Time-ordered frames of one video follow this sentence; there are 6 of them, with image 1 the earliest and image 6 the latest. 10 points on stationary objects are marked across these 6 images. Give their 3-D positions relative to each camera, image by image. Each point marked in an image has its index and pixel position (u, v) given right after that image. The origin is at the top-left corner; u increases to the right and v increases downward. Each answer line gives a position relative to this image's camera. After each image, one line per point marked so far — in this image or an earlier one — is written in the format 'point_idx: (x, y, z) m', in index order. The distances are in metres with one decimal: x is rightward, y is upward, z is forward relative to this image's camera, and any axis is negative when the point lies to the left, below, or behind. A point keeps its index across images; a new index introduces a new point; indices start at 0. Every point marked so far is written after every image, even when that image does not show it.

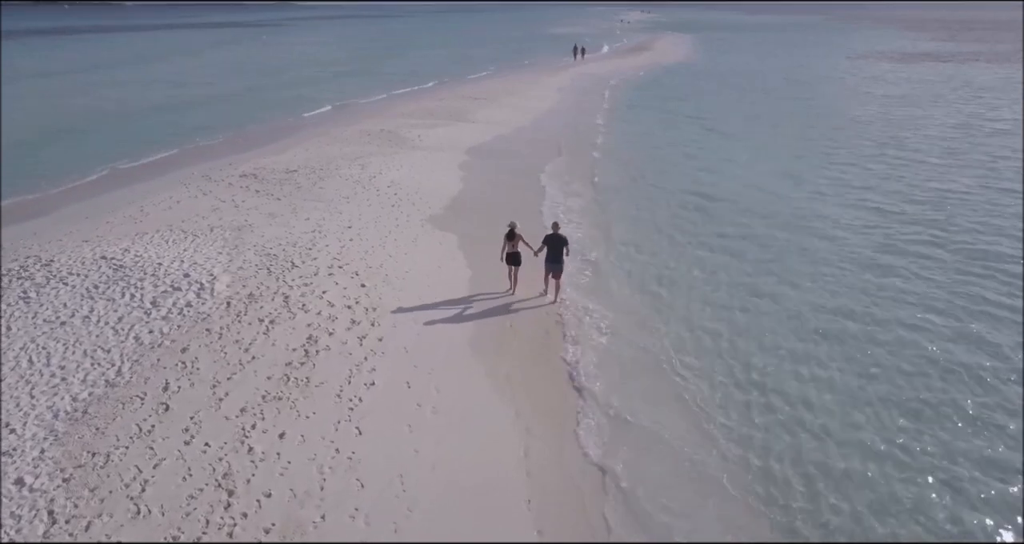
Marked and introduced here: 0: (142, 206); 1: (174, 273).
0: (-9.4, +1.7, +14.3) m
1: (-6.3, 0.0, +10.7) m
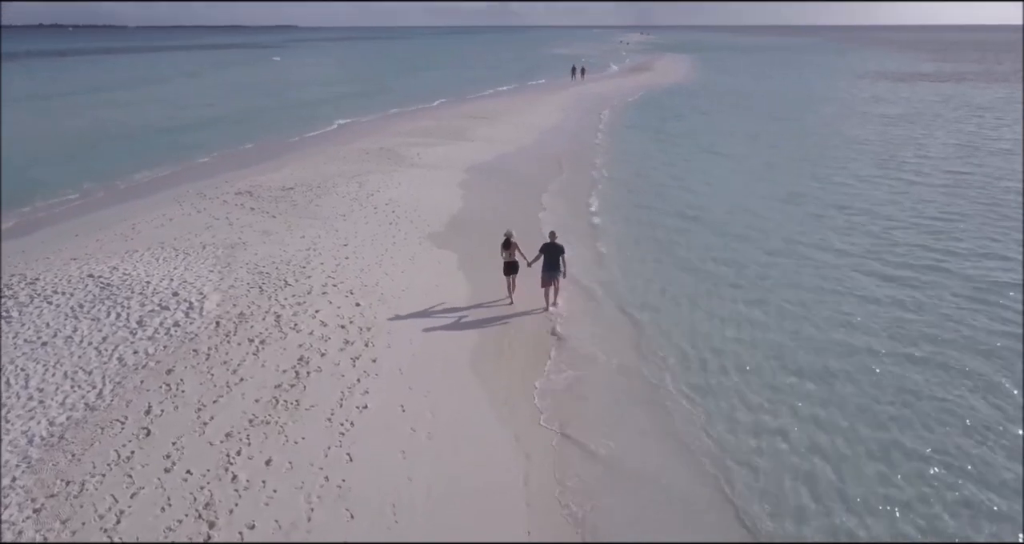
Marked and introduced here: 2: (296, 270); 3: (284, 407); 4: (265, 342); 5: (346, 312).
0: (-9.4, +1.2, +14.4) m
1: (-6.4, -0.3, +10.7) m
2: (-4.4, 0.0, +12.0) m
3: (-3.3, -2.0, +8.4) m
4: (-4.1, -1.2, +9.7) m
5: (-3.1, -0.8, +10.7) m
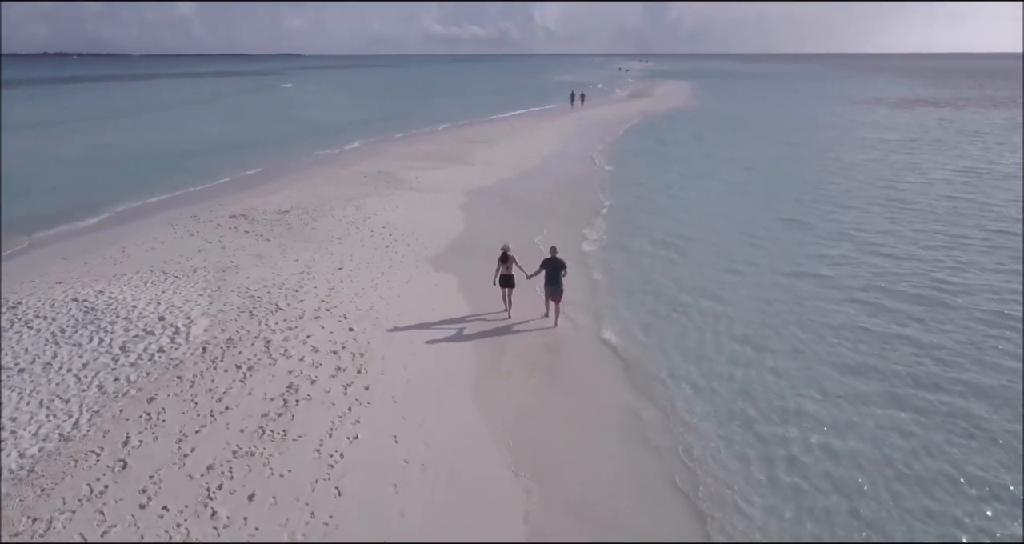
0: (-9.4, +0.6, +14.2) m
1: (-6.4, -0.8, +10.3) m
2: (-4.5, -0.4, +11.7) m
3: (-3.3, -2.3, +8.0) m
4: (-4.1, -1.5, +9.3) m
5: (-3.1, -1.2, +10.3) m
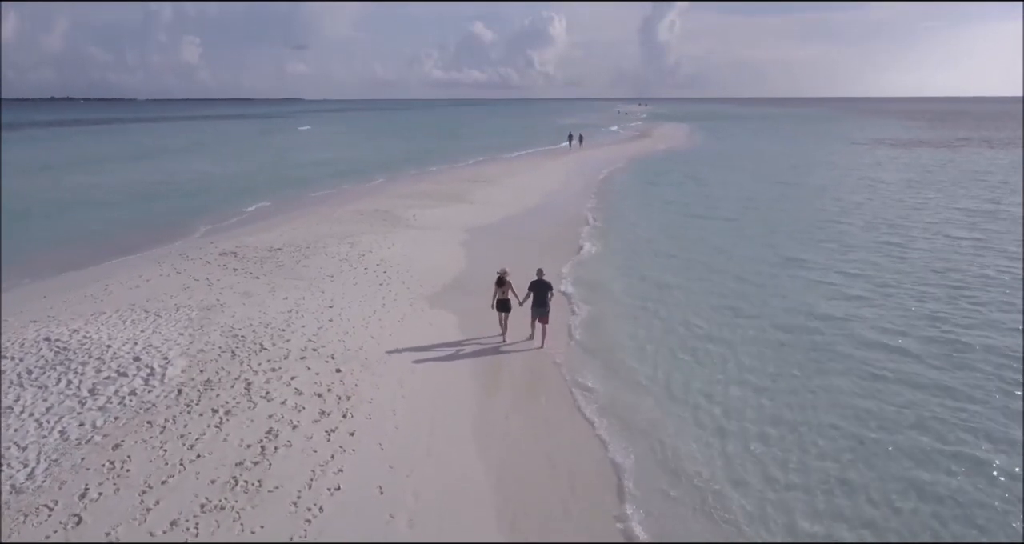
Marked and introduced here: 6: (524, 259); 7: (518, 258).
0: (-9.5, -0.3, +13.7) m
1: (-6.5, -1.4, +9.7) m
2: (-4.5, -1.2, +11.1) m
3: (-3.4, -2.7, +7.3) m
4: (-4.2, -2.1, +8.6) m
5: (-3.1, -1.8, +9.7) m
6: (+0.4, +0.4, +17.4) m
7: (+0.2, +0.4, +17.4) m
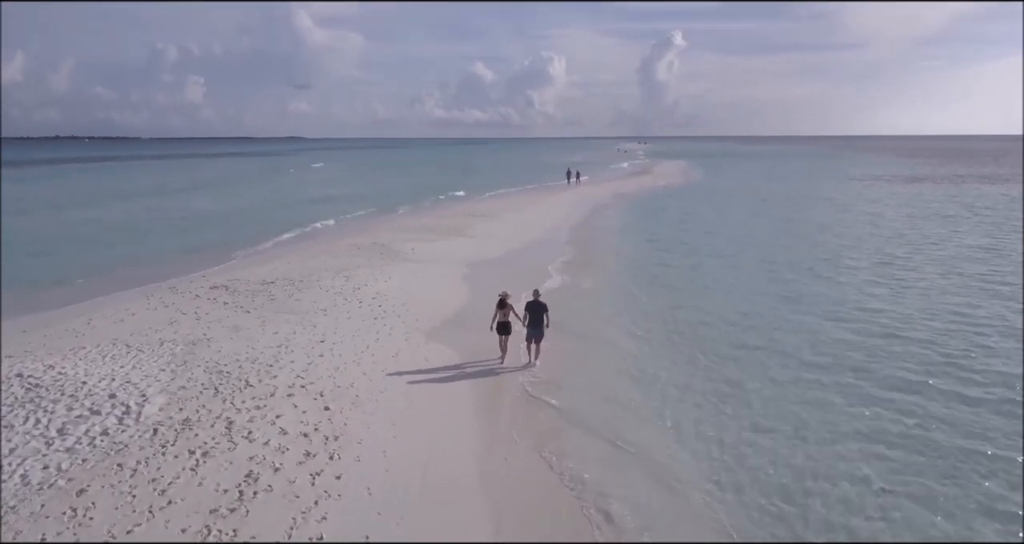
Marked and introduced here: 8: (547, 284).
0: (-9.5, -1.0, +13.2) m
1: (-6.5, -1.9, +9.2) m
2: (-4.5, -1.8, +10.5) m
3: (-3.4, -3.1, +6.7) m
4: (-4.2, -2.5, +8.0) m
5: (-3.1, -2.3, +9.1) m
6: (+0.4, -0.6, +17.0) m
7: (+0.2, -0.6, +17.0) m
8: (+1.2, -0.4, +18.0) m
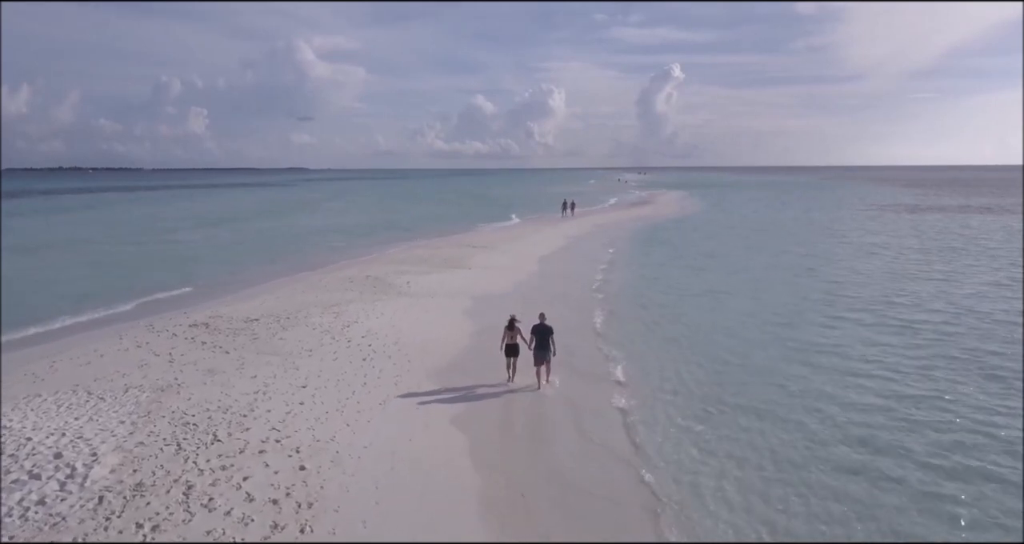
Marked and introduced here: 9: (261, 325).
0: (-9.5, -1.8, +12.1) m
1: (-6.5, -2.5, +8.1) m
2: (-4.5, -2.4, +9.5) m
3: (-3.4, -3.5, +5.5) m
4: (-4.2, -3.0, +6.9) m
5: (-3.1, -2.9, +8.0) m
6: (+0.4, -1.5, +15.9) m
7: (+0.2, -1.6, +15.9) m
8: (+1.2, -1.4, +17.0) m
9: (-6.3, -1.3, +14.7) m
